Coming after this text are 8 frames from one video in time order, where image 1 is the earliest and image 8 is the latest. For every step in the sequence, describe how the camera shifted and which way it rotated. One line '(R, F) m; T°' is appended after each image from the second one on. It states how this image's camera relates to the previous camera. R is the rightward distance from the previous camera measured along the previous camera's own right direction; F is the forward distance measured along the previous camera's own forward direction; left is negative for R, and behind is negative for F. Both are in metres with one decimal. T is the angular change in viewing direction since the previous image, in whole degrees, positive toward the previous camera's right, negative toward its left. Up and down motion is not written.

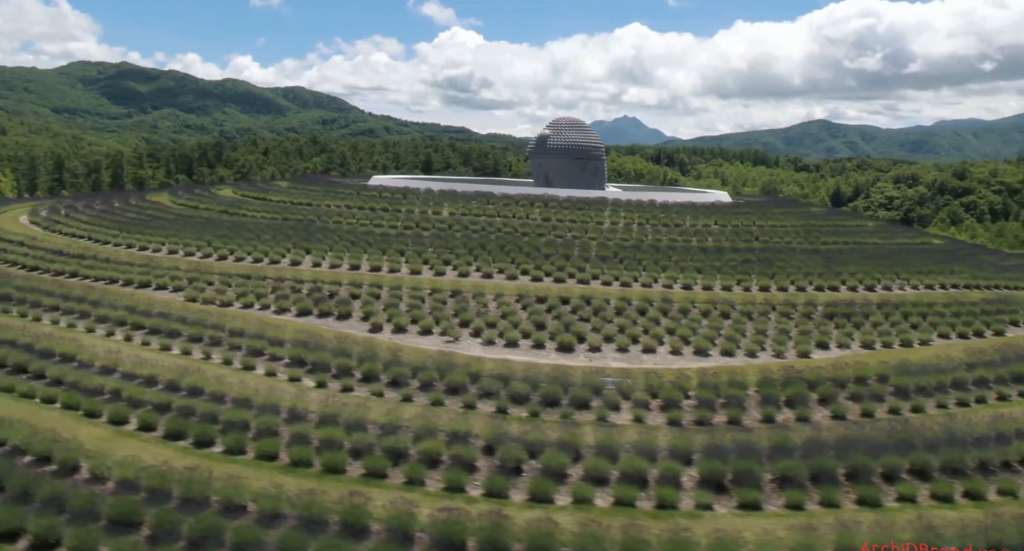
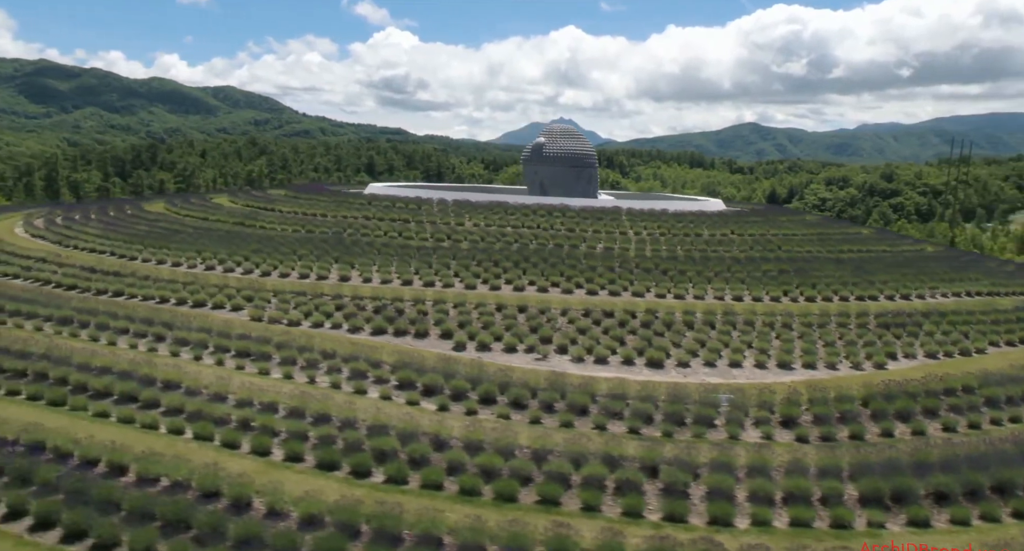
(-4.2, +0.2) m; +3°
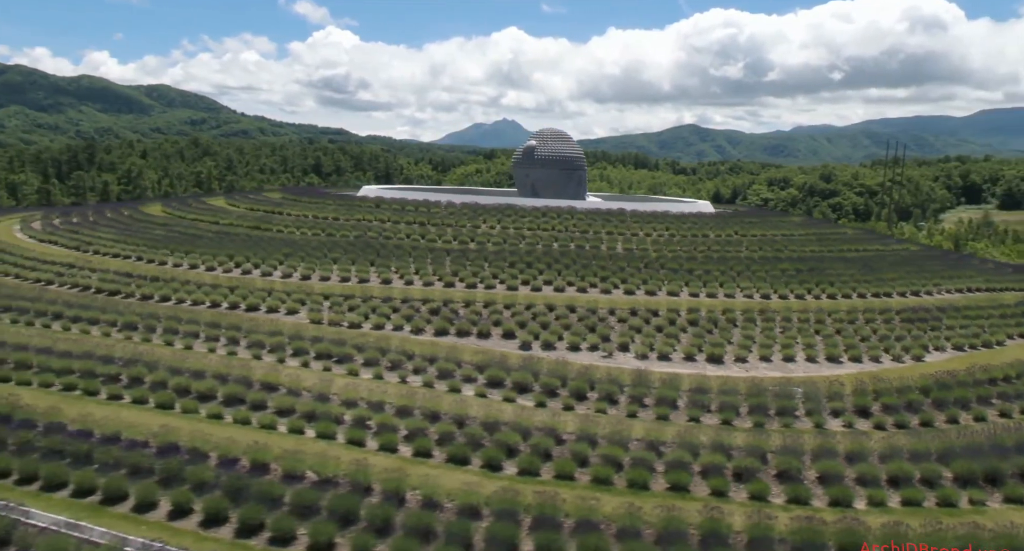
(-3.5, -0.6) m; +3°
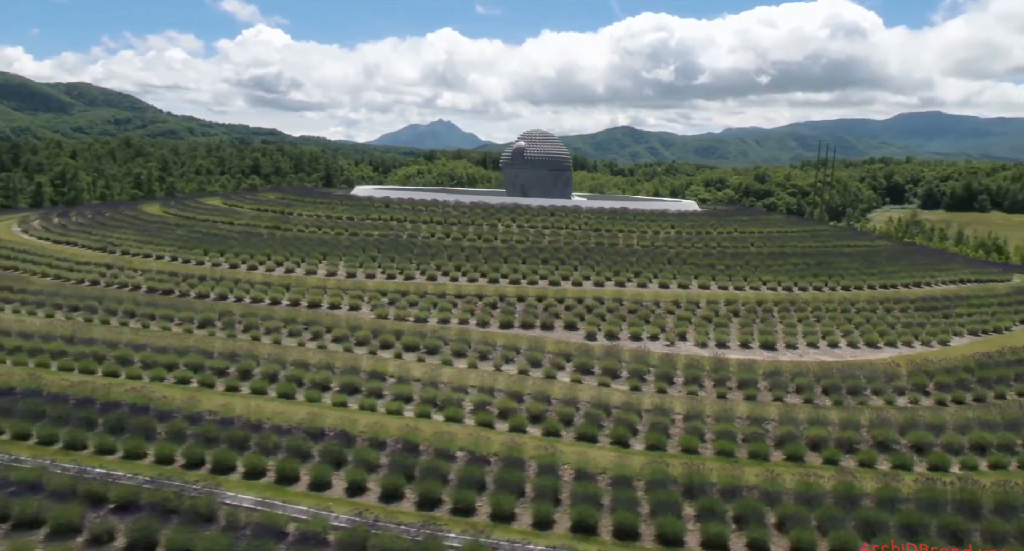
(-3.9, -1.0) m; +4°
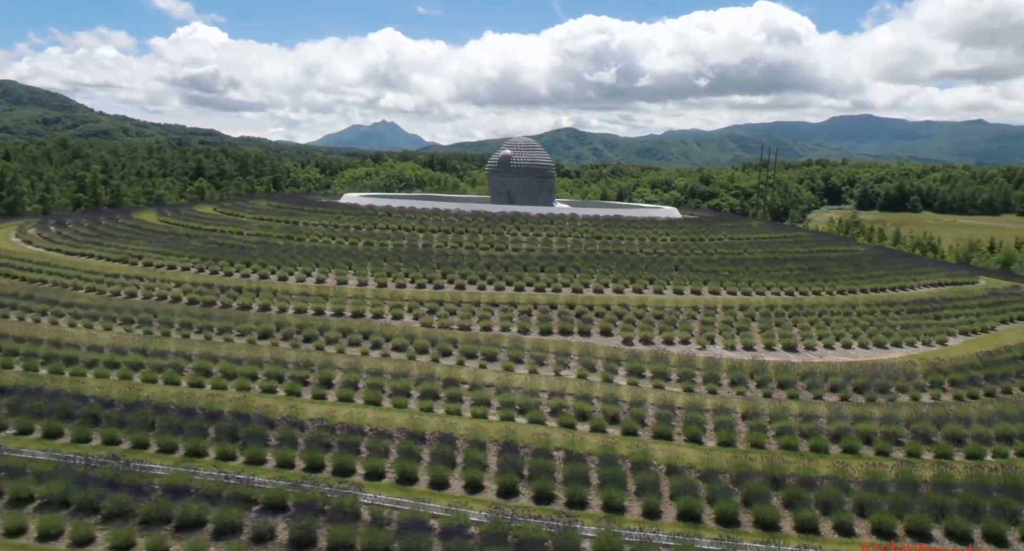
(-3.0, -1.3) m; +3°
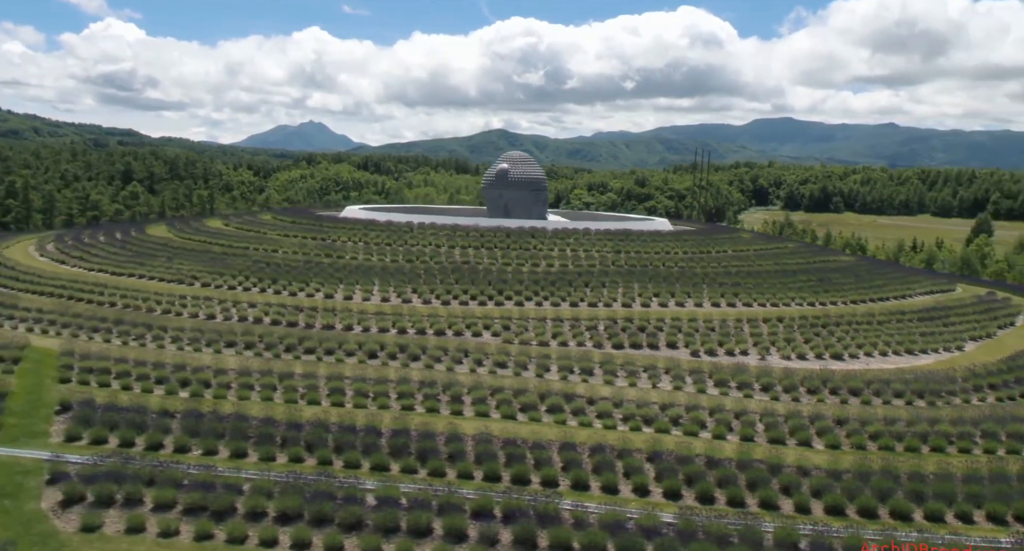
(-4.9, -1.7) m; +4°
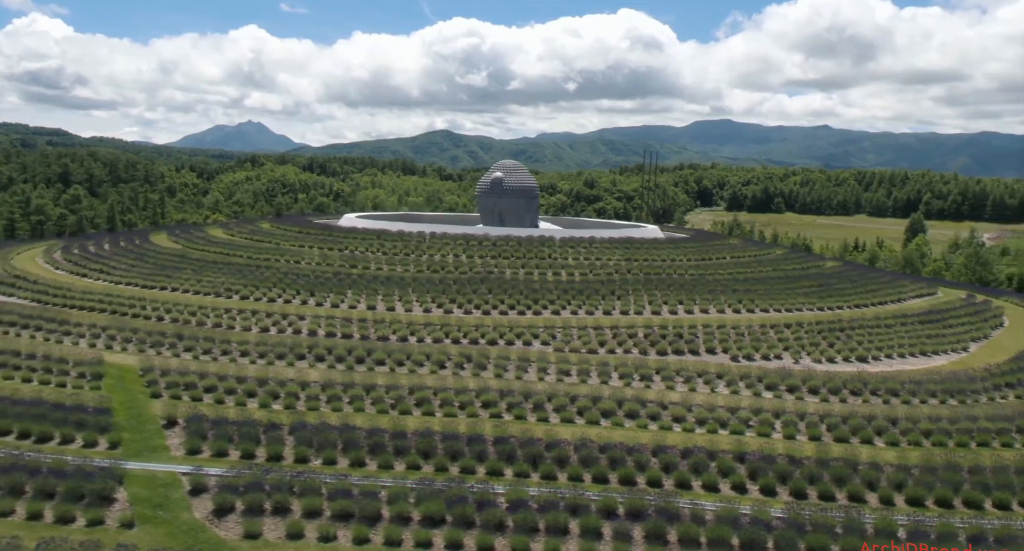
(-3.7, -1.2) m; +3°
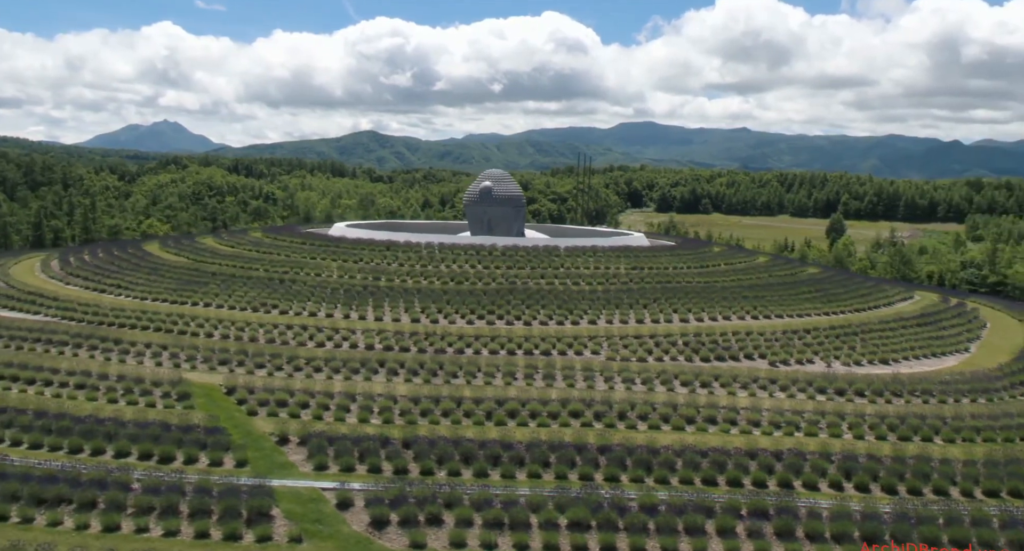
(-4.5, -0.9) m; +4°
